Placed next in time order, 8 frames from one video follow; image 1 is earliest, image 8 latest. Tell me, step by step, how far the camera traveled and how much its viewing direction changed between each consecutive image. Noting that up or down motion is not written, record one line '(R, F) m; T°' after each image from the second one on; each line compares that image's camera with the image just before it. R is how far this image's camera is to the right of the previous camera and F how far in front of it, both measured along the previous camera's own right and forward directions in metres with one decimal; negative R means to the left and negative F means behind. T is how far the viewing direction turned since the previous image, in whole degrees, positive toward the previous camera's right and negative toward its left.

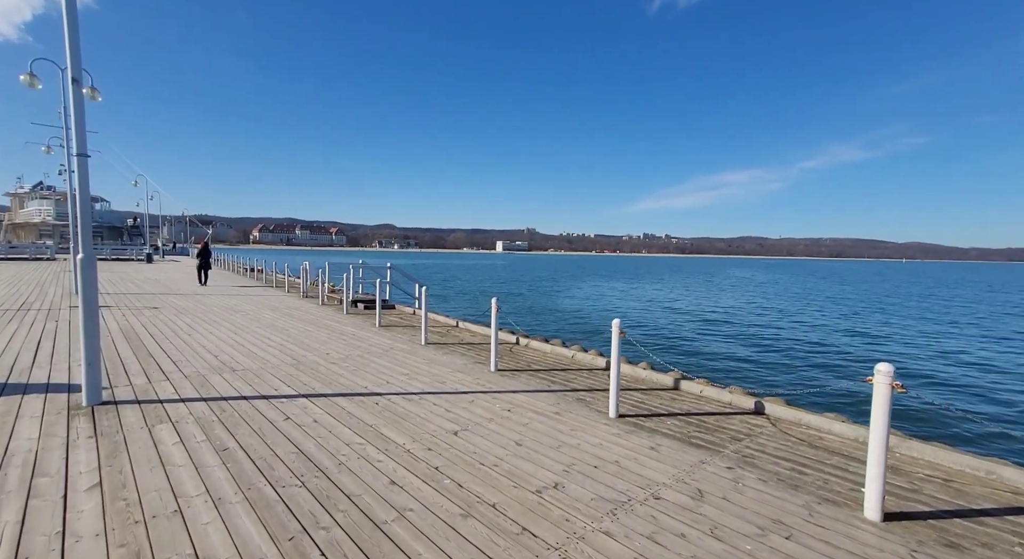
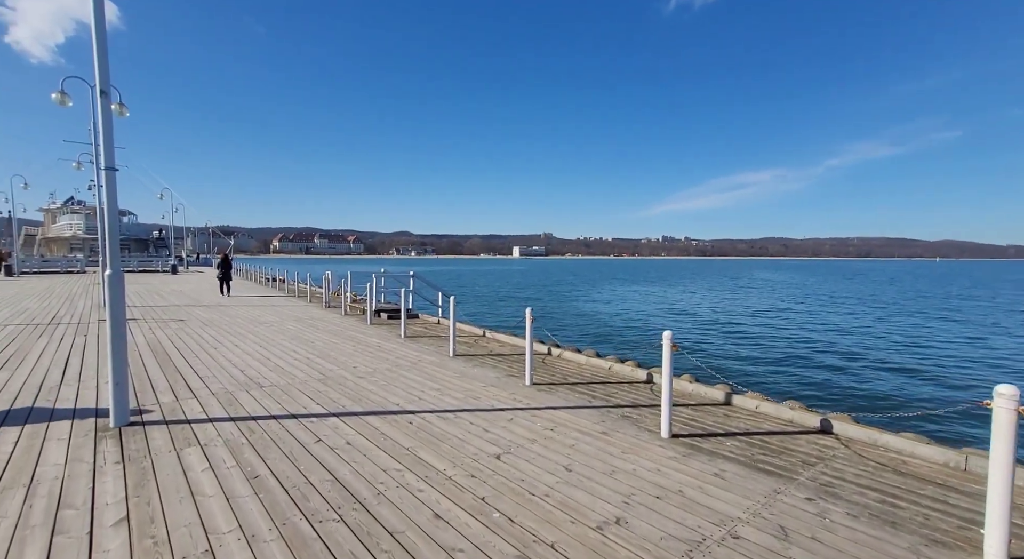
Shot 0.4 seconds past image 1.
(-0.2, +0.2) m; -2°
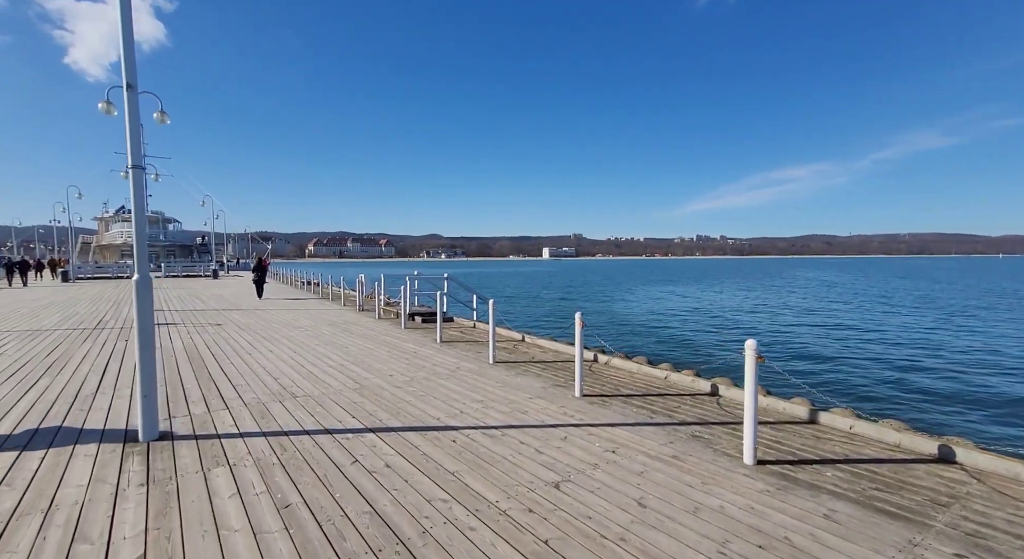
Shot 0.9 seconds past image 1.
(-0.2, +0.4) m; -3°
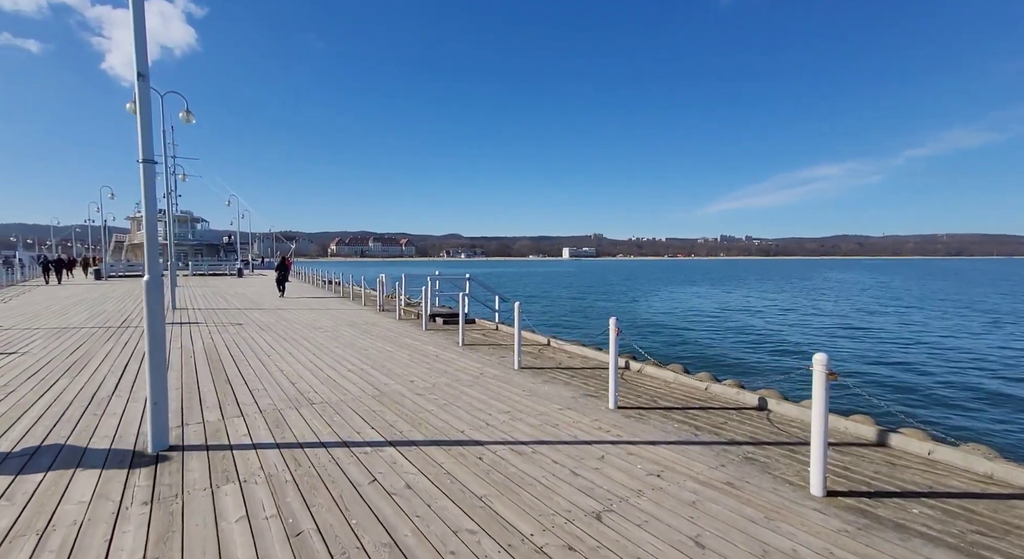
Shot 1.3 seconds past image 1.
(-0.1, +0.3) m; -2°
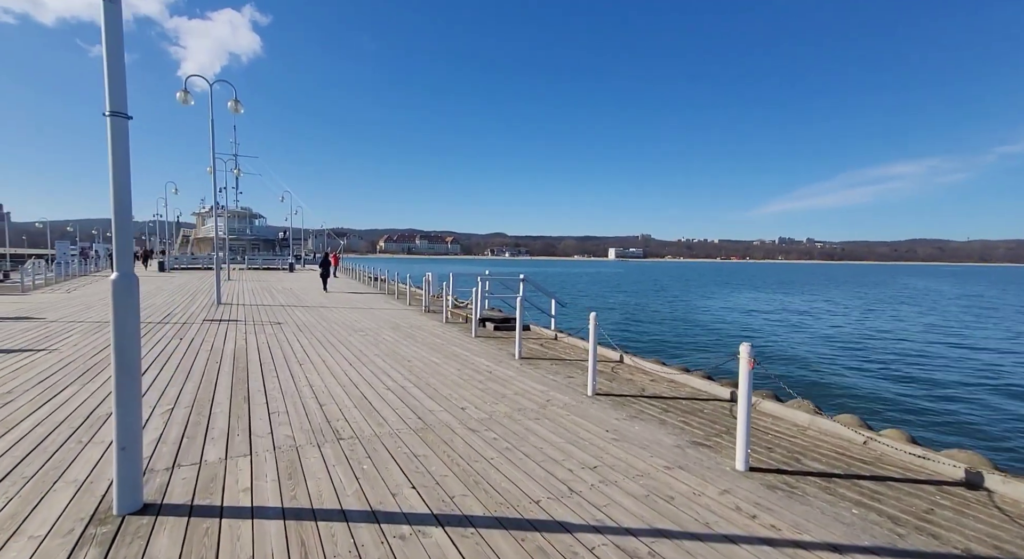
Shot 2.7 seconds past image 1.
(-0.3, +1.3) m; -5°
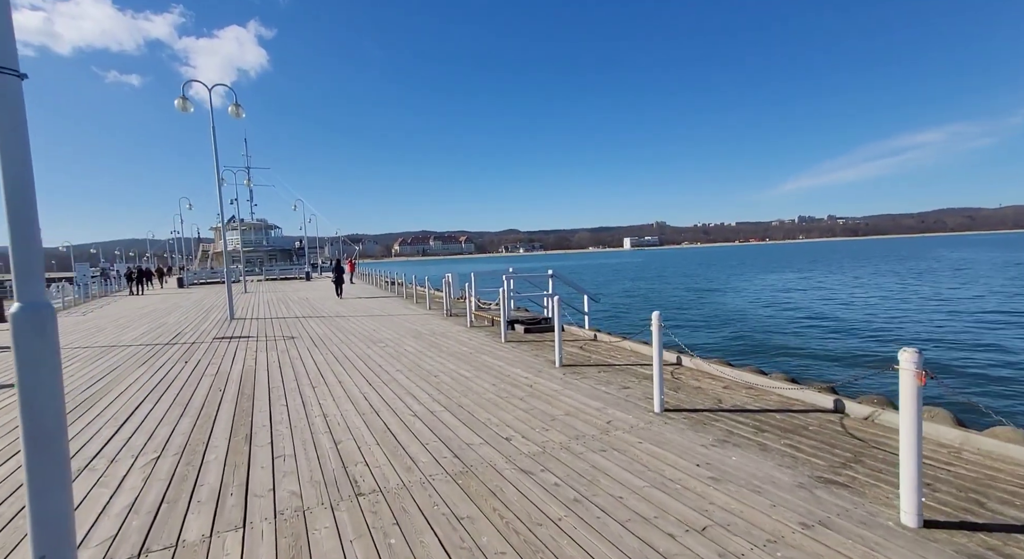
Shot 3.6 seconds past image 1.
(-0.2, +0.9) m; -2°
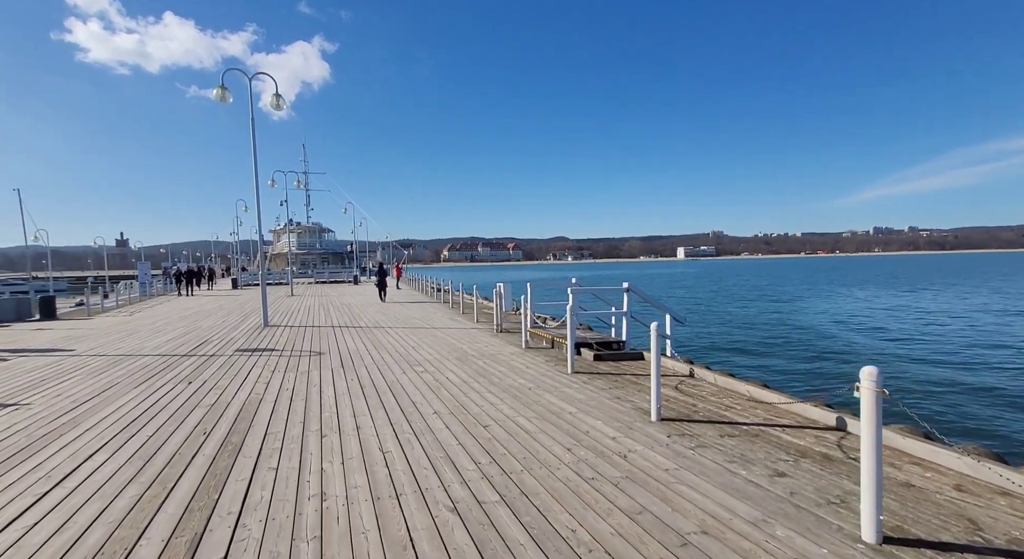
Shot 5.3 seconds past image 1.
(-0.3, +1.8) m; -5°
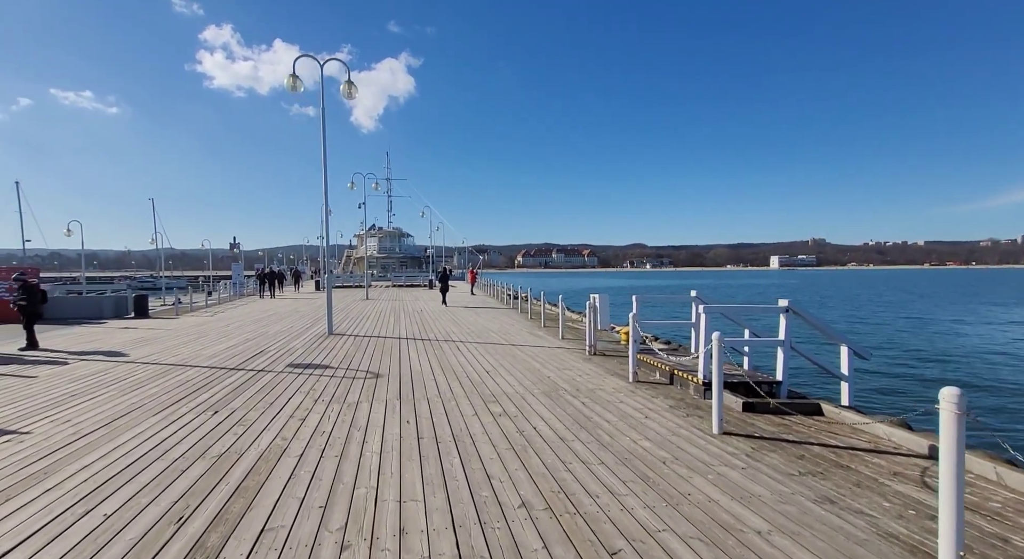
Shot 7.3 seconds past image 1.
(-0.4, +2.1) m; -8°
